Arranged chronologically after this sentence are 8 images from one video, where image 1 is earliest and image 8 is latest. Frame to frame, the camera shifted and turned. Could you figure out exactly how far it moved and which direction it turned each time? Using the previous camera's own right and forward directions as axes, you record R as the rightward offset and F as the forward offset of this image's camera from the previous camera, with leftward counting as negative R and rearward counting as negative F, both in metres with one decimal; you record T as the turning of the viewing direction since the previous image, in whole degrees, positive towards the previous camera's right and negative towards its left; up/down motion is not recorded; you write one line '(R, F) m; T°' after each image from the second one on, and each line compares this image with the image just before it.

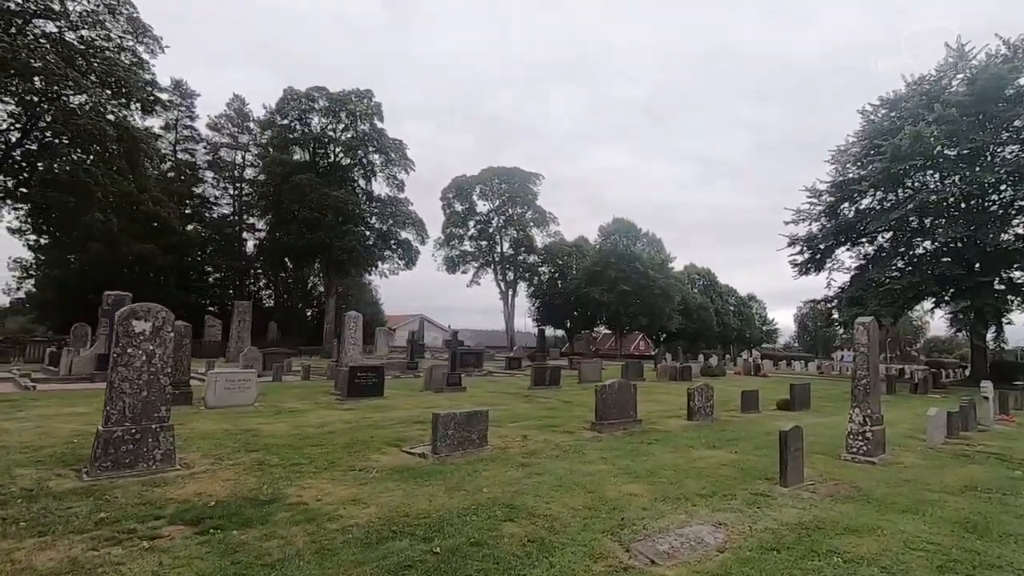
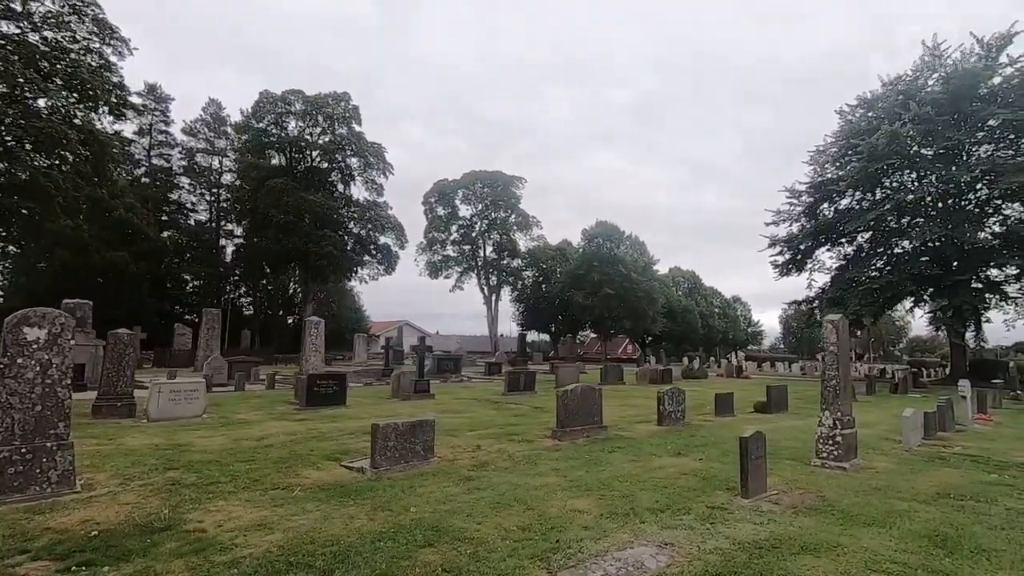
(+0.5, +0.5) m; +1°
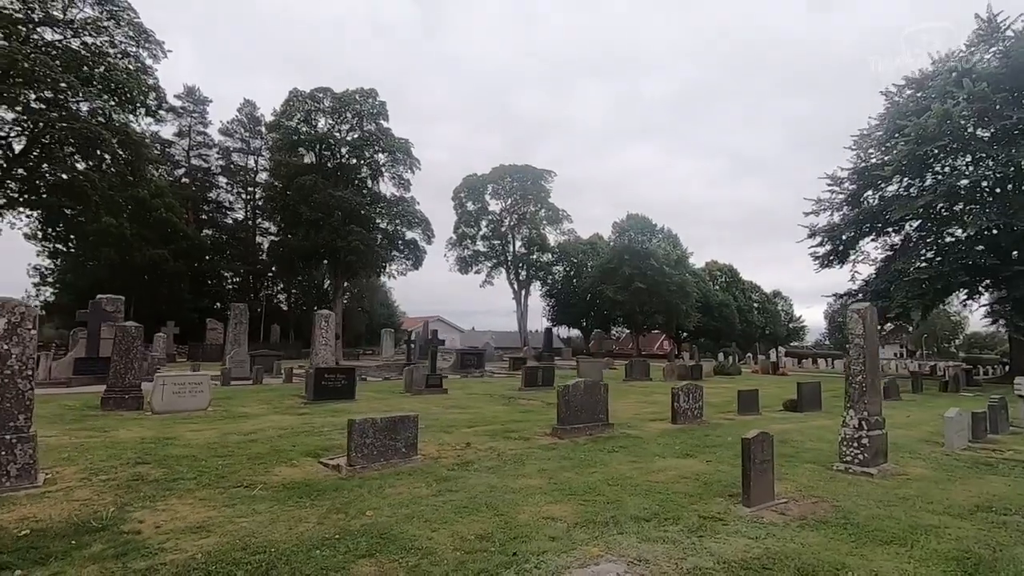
(+0.6, +0.5) m; -4°
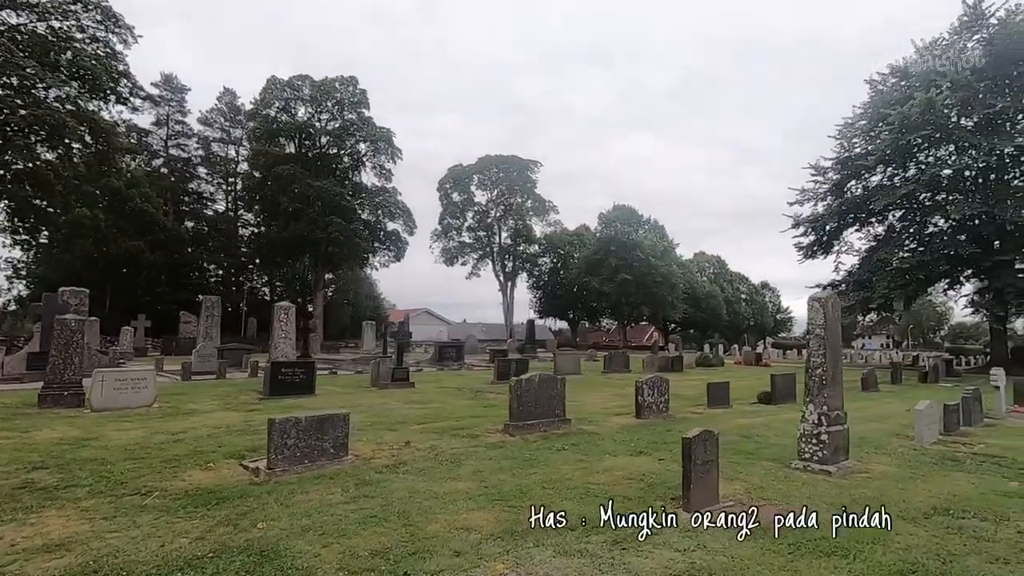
(+0.6, +0.5) m; +1°
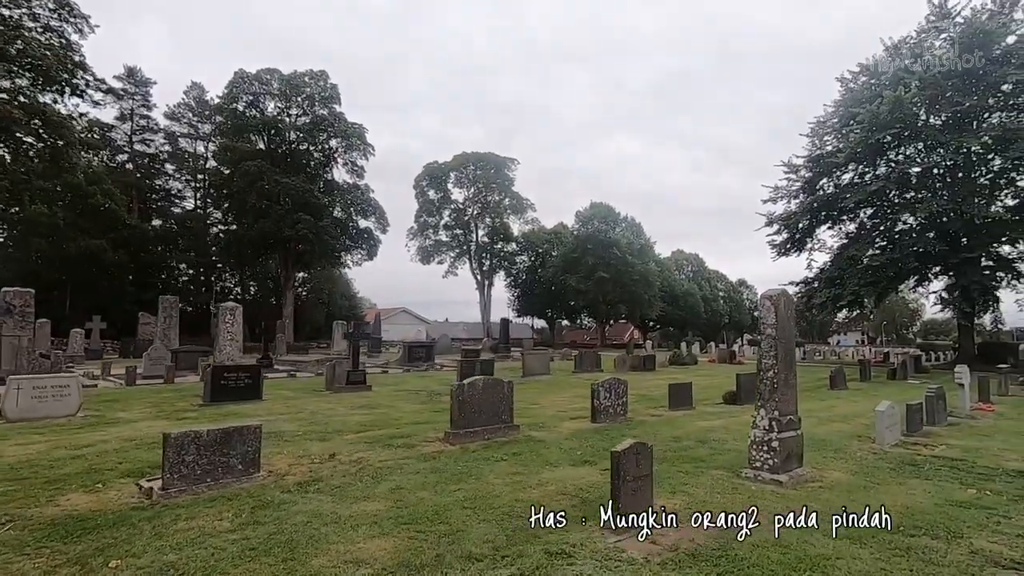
(+0.5, +0.5) m; +2°
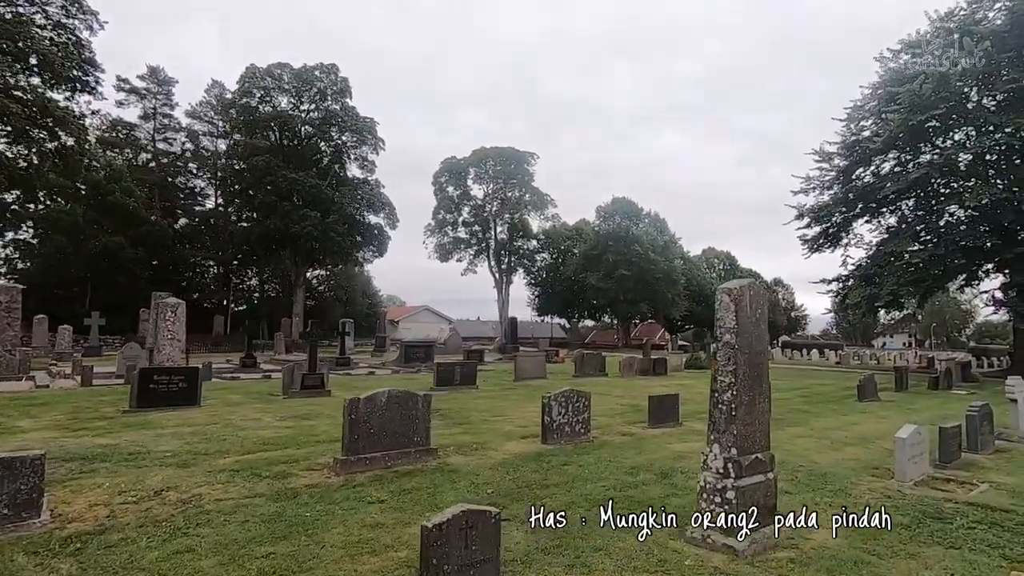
(+1.3, +1.6) m; -3°
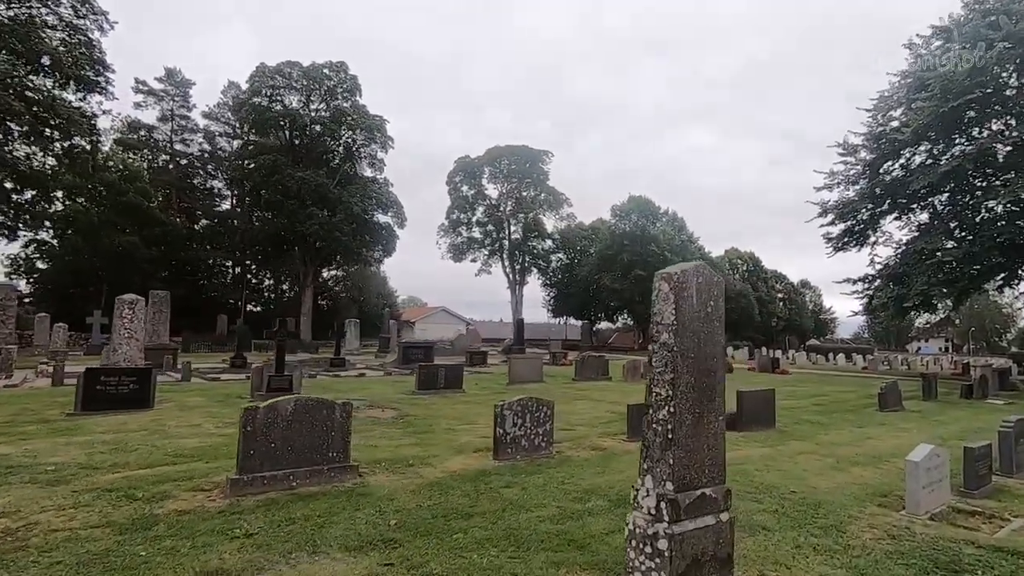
(+0.9, +1.0) m; -2°
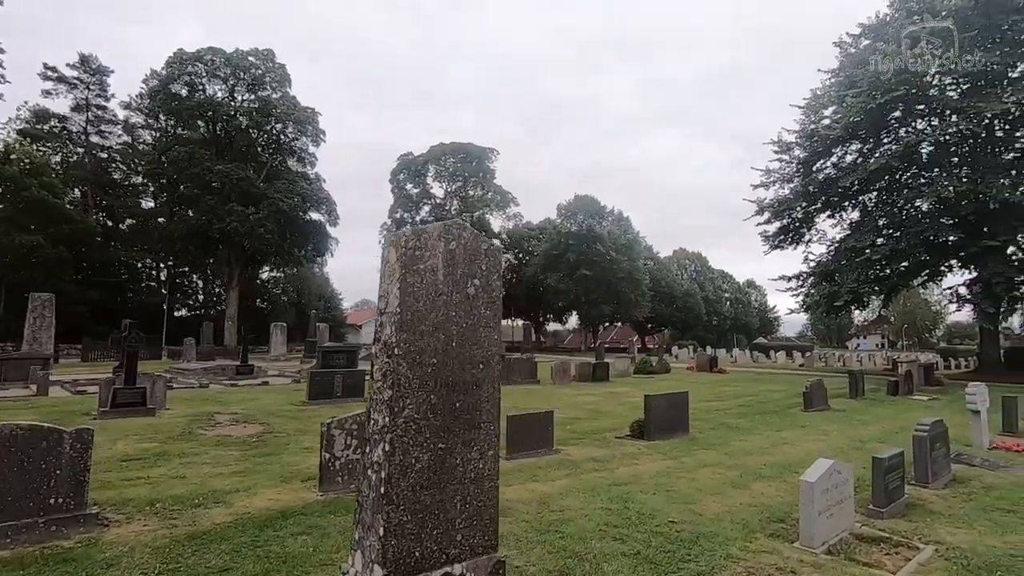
(+1.2, +1.2) m; +4°
